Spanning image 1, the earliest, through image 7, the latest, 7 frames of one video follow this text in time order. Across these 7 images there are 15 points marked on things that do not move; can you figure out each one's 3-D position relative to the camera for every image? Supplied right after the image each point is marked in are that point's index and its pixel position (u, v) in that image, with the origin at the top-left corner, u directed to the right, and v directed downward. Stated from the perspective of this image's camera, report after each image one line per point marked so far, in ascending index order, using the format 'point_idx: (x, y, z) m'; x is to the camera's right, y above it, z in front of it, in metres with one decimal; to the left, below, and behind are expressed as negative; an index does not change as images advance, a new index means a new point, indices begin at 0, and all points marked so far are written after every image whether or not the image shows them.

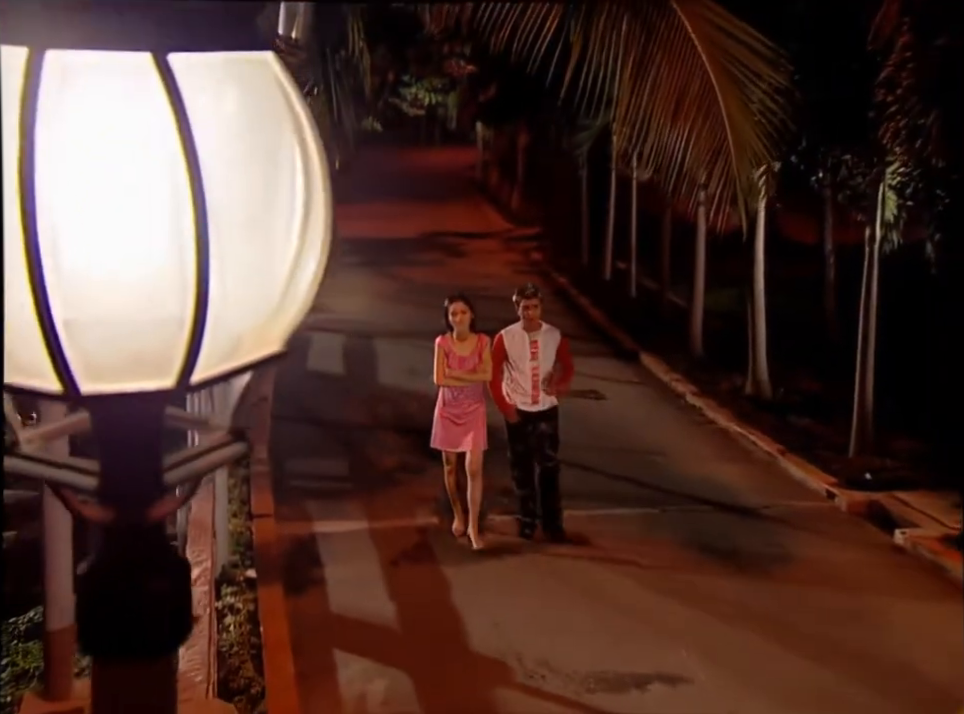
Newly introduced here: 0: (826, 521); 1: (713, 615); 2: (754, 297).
0: (+2.4, -1.1, +8.5) m
1: (+1.4, -1.6, +7.4) m
2: (+2.1, +0.5, +9.5) m
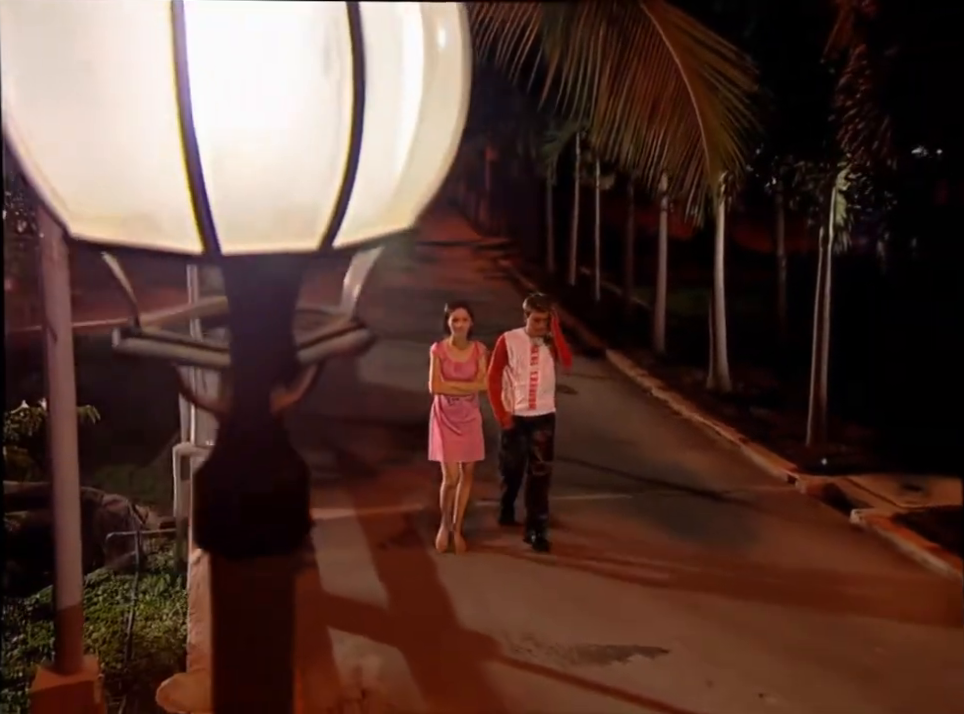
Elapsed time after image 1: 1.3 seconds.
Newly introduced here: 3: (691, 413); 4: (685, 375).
0: (+2.2, -1.1, +9.0) m
1: (+1.3, -1.5, +7.9) m
2: (+1.9, +0.5, +10.0) m
3: (+1.8, -0.4, +10.7) m
4: (+1.9, -0.1, +11.6) m
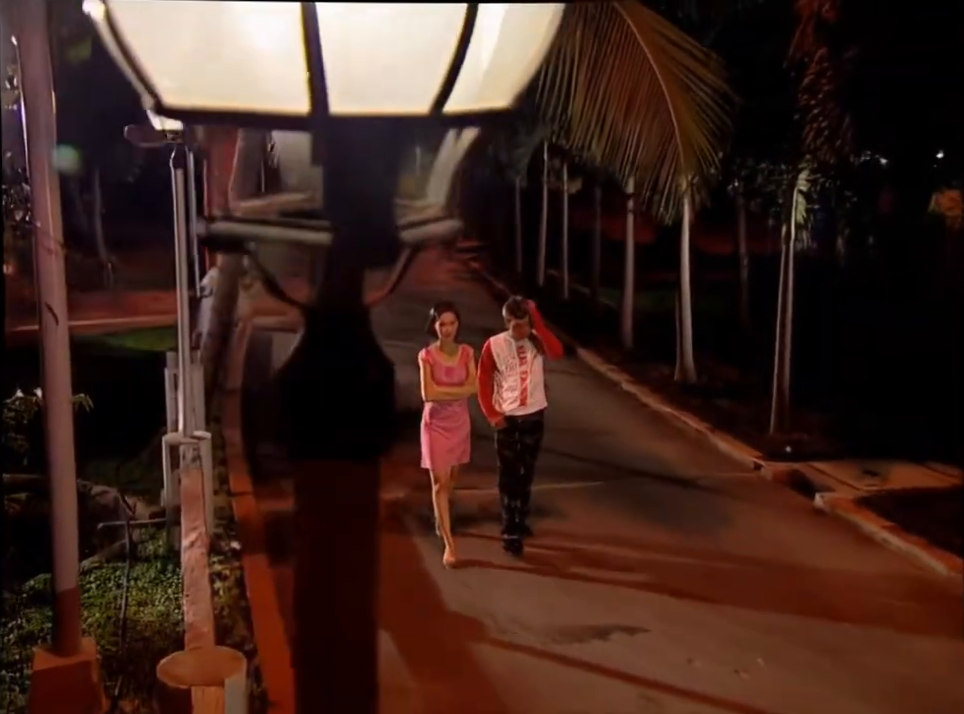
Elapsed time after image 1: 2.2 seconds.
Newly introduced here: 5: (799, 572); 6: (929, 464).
0: (+2.1, -1.0, +9.4) m
1: (+1.2, -1.4, +8.3) m
2: (+1.7, +0.5, +10.4) m
3: (+1.6, -0.4, +11.1) m
4: (+1.7, -0.1, +12.0) m
5: (+2.1, -1.4, +8.2) m
6: (+3.5, -0.8, +9.7) m
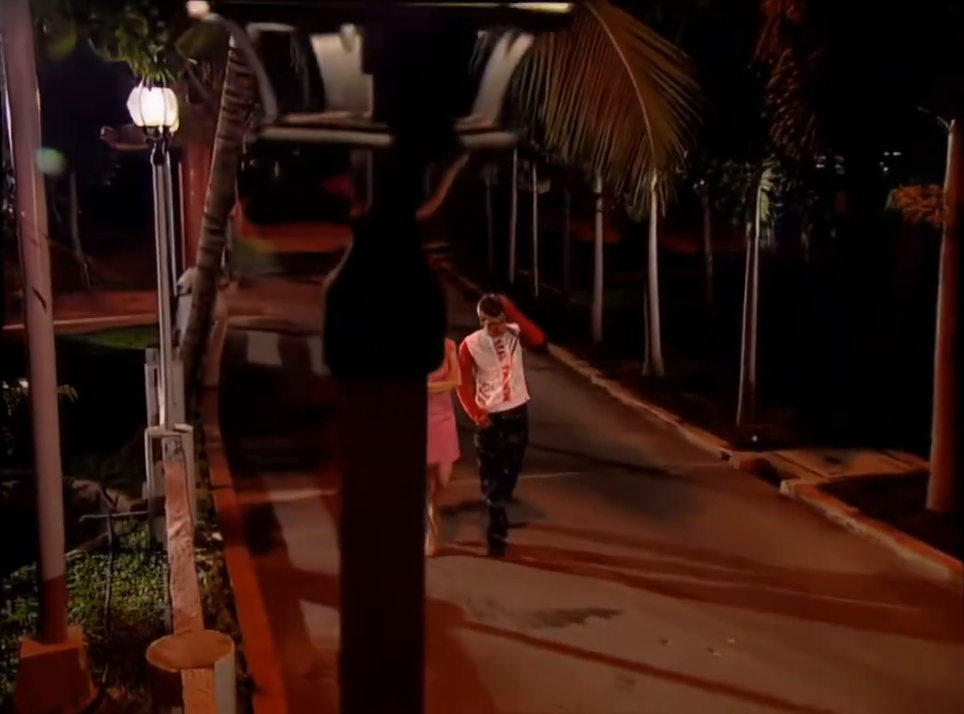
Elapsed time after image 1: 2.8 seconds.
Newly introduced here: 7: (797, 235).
0: (+1.9, -1.0, +9.6) m
1: (+1.0, -1.4, +8.5) m
2: (+1.4, +0.5, +10.7) m
3: (+1.3, -0.4, +11.3) m
4: (+1.4, -0.1, +12.2) m
5: (+1.9, -1.3, +8.4) m
6: (+3.3, -0.7, +10.0) m
7: (+4.3, +1.7, +16.9) m
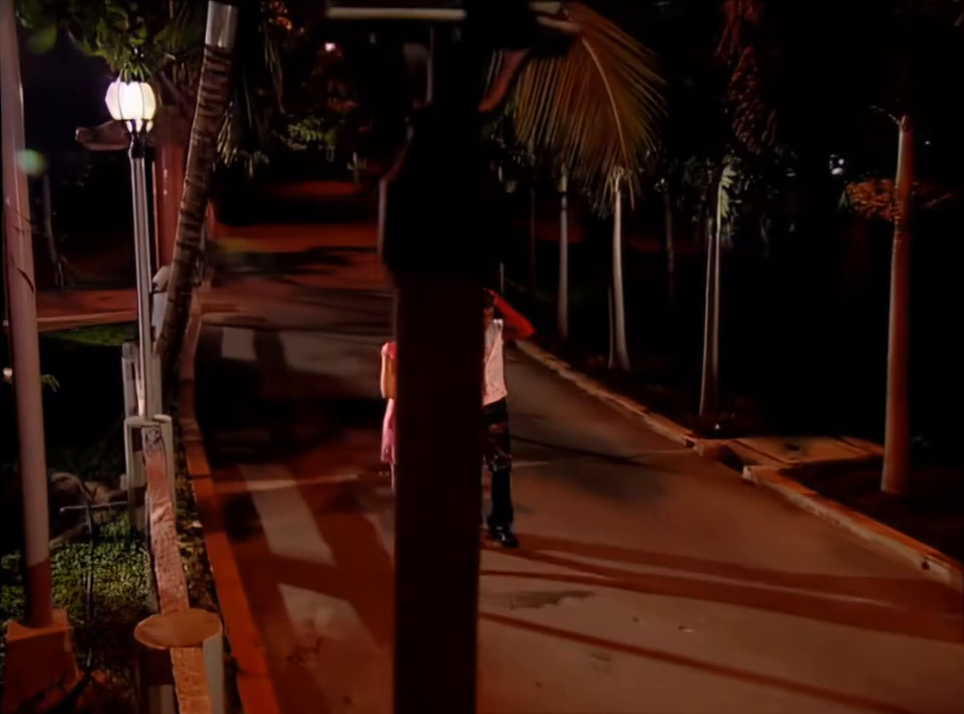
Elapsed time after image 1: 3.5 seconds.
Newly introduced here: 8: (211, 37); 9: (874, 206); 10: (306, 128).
0: (+1.7, -0.9, +9.9) m
1: (+0.9, -1.3, +8.7) m
2: (+1.2, +0.6, +11.0) m
3: (+1.1, -0.3, +11.6) m
4: (+1.0, -0.1, +12.5) m
5: (+1.7, -1.3, +8.7) m
6: (+3.0, -0.7, +10.4) m
7: (+3.8, +1.7, +17.4) m
8: (-1.9, +2.2, +8.5) m
9: (+2.9, +1.1, +9.1) m
10: (-1.8, +2.4, +12.9) m
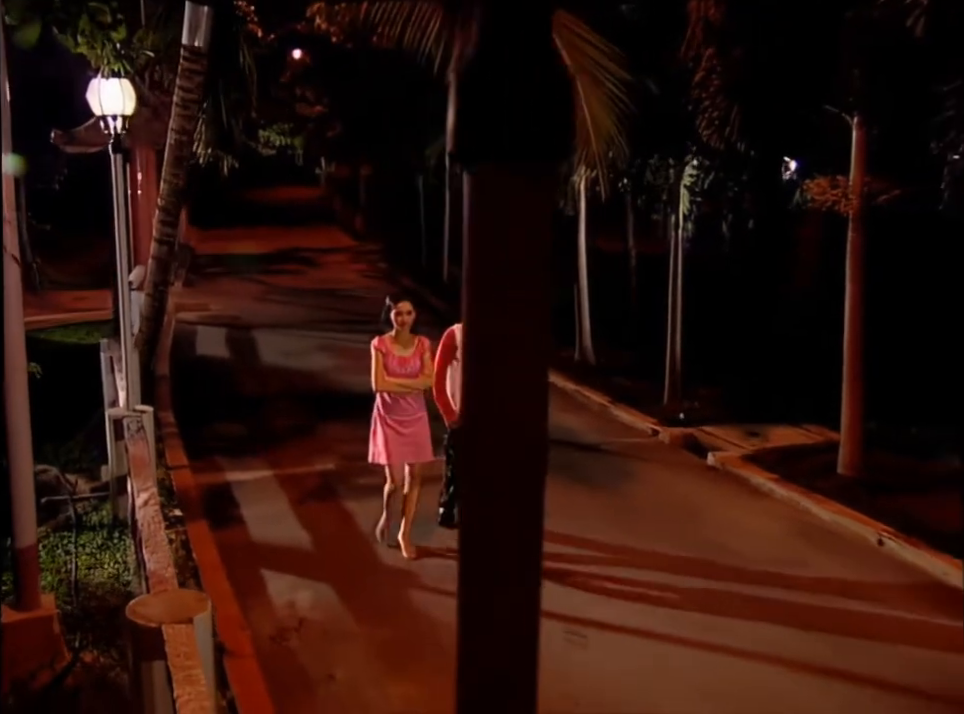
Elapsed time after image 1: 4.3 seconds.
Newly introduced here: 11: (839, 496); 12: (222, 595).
0: (+1.4, -0.8, +10.3) m
1: (+0.7, -1.2, +9.0) m
2: (+0.9, +0.6, +11.3) m
3: (+0.7, -0.3, +11.9) m
4: (+0.7, -0.1, +12.8) m
5: (+1.6, -1.2, +9.0) m
6: (+2.8, -0.6, +10.8) m
7: (+3.2, +1.6, +17.8) m
8: (-2.0, +2.2, +8.7) m
9: (+2.7, +1.2, +9.6) m
10: (-2.2, +2.4, +13.1) m
11: (+2.7, -1.0, +9.3) m
12: (-1.7, -1.5, +8.0) m
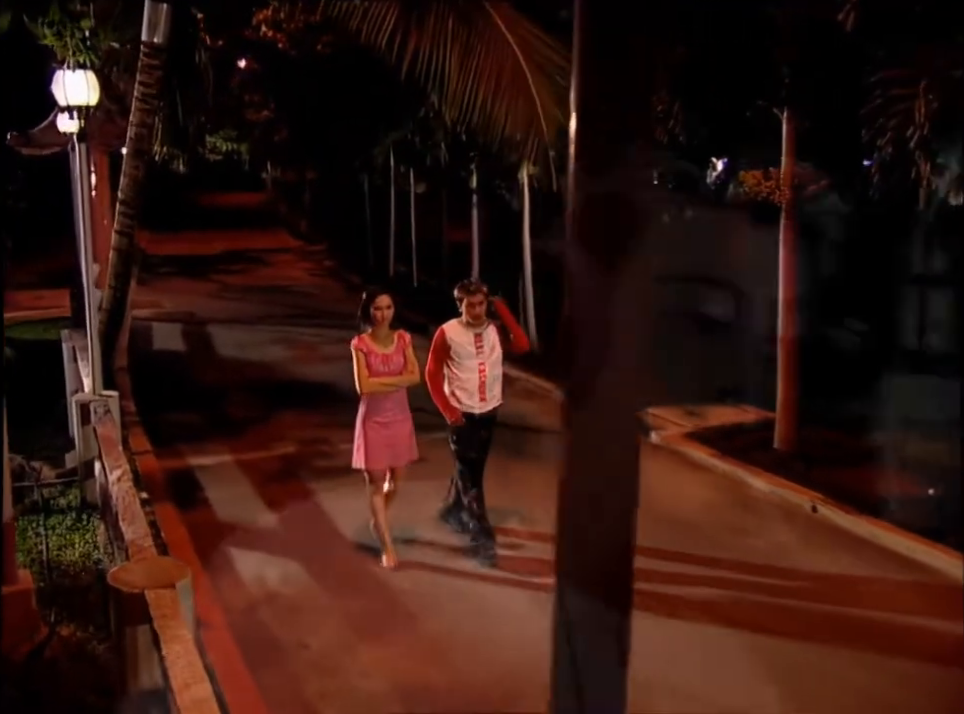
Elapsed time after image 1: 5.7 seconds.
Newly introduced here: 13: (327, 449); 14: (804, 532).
0: (+1.0, -0.7, +10.7) m
1: (+0.4, -1.1, +9.4) m
2: (+0.4, +0.7, +11.7) m
3: (+0.2, -0.3, +12.3) m
4: (+0.1, 0.0, +13.2) m
5: (+1.3, -1.0, +9.5) m
6: (+2.3, -0.5, +11.3) m
7: (+2.2, +1.5, +18.4) m
8: (-2.4, +2.3, +9.0) m
9: (+2.3, +1.3, +10.1) m
10: (-2.8, +2.3, +13.4) m
11: (+2.3, -0.9, +9.8) m
12: (-1.9, -1.4, +8.2) m
13: (-1.3, -0.8, +10.2) m
14: (+2.3, -1.2, +8.8) m
